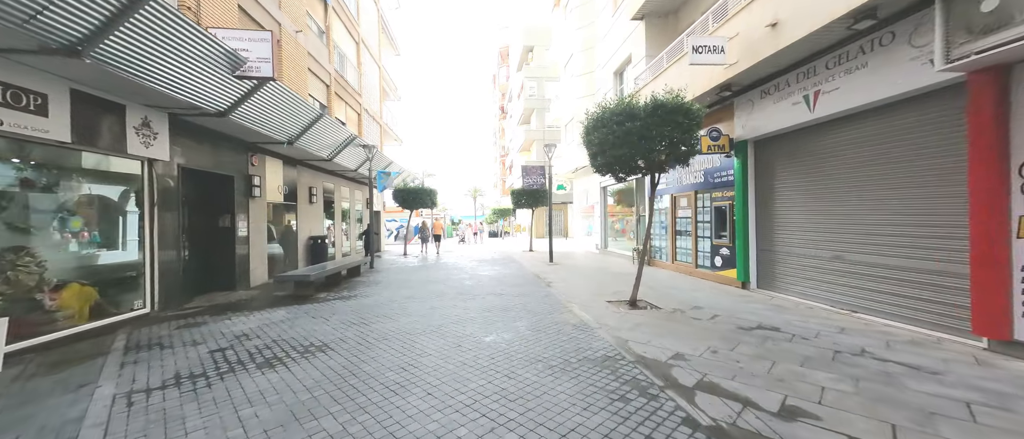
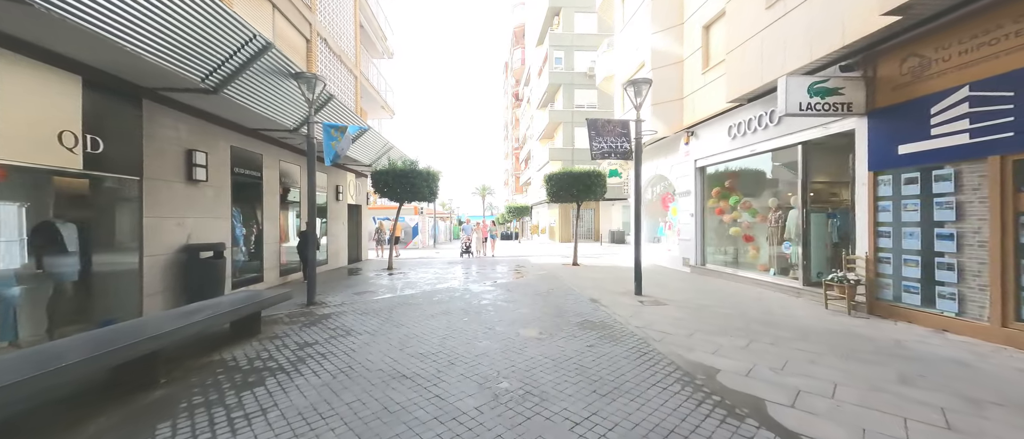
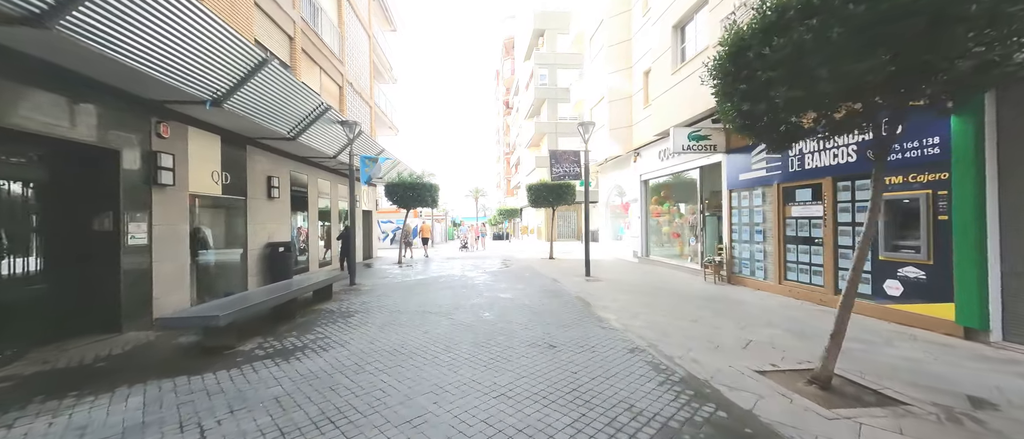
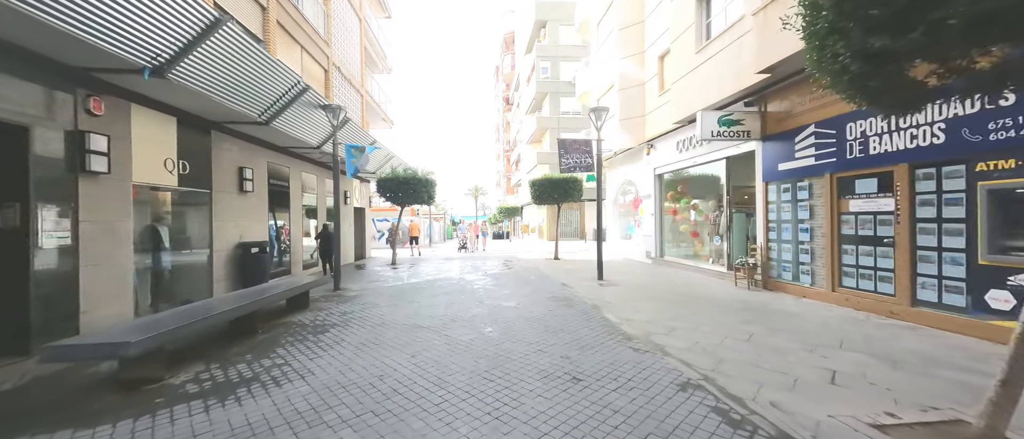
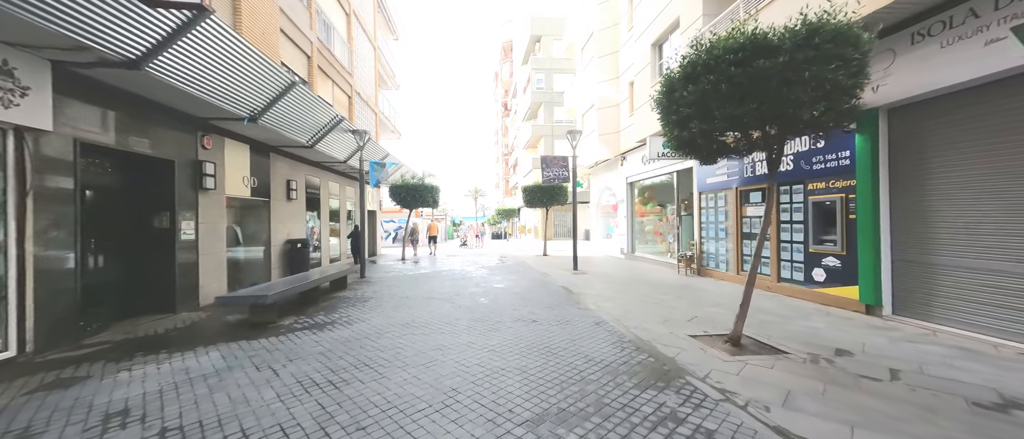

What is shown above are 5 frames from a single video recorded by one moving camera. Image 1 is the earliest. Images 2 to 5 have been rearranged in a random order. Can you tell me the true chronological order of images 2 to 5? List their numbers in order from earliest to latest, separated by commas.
5, 3, 4, 2
